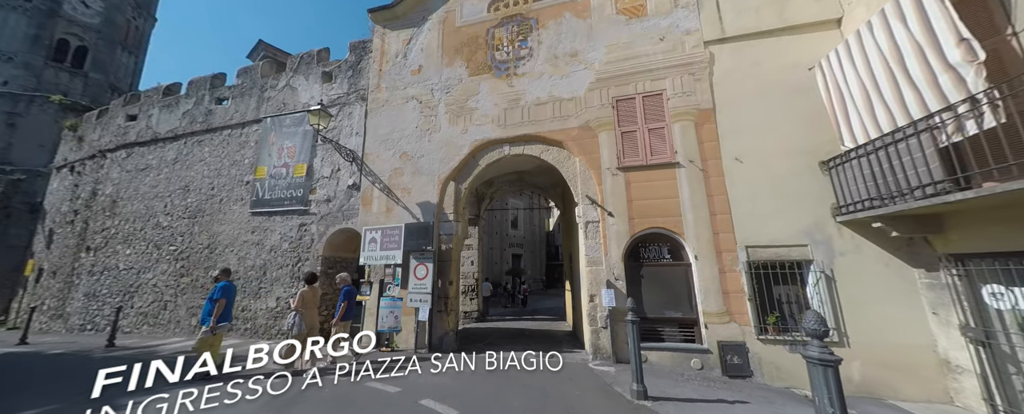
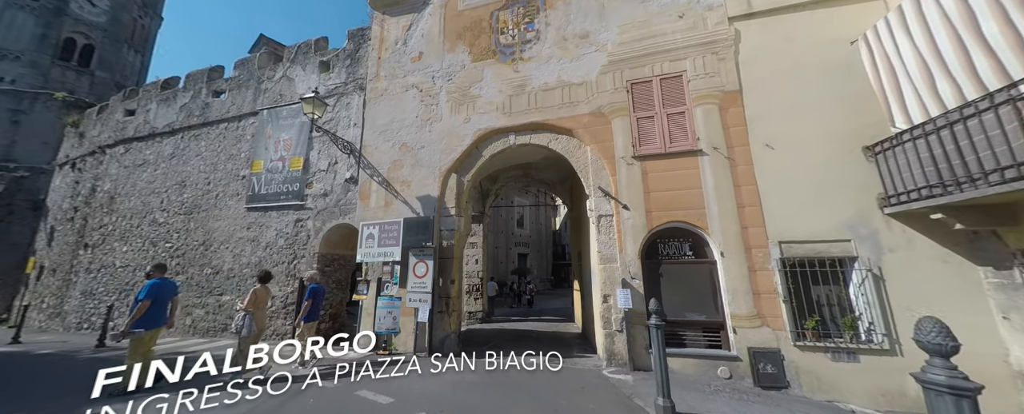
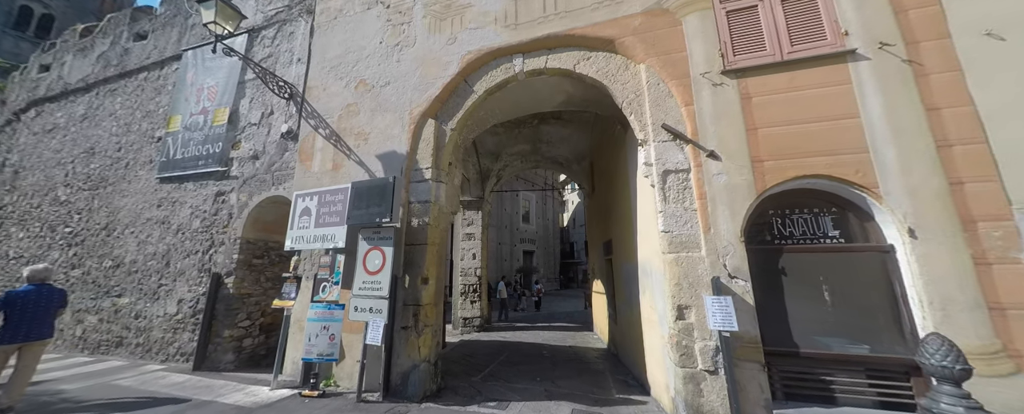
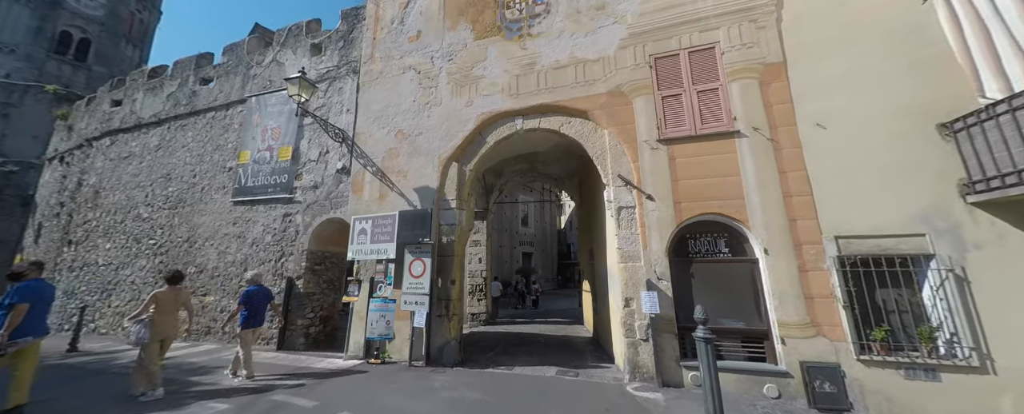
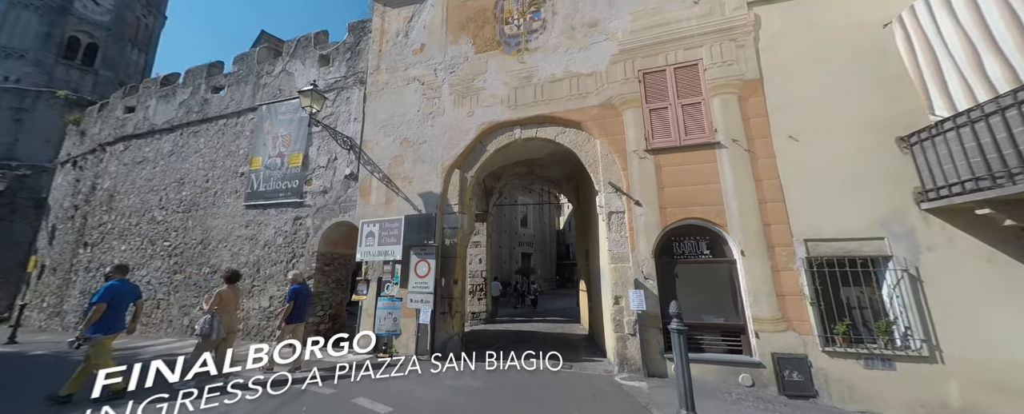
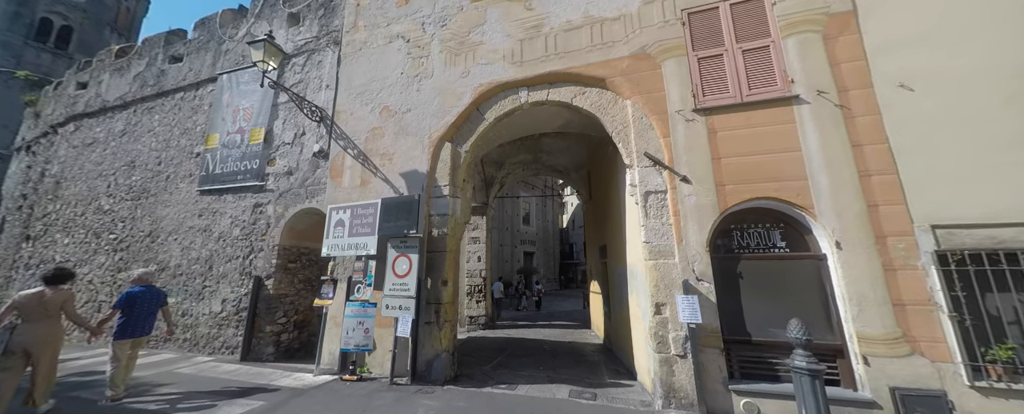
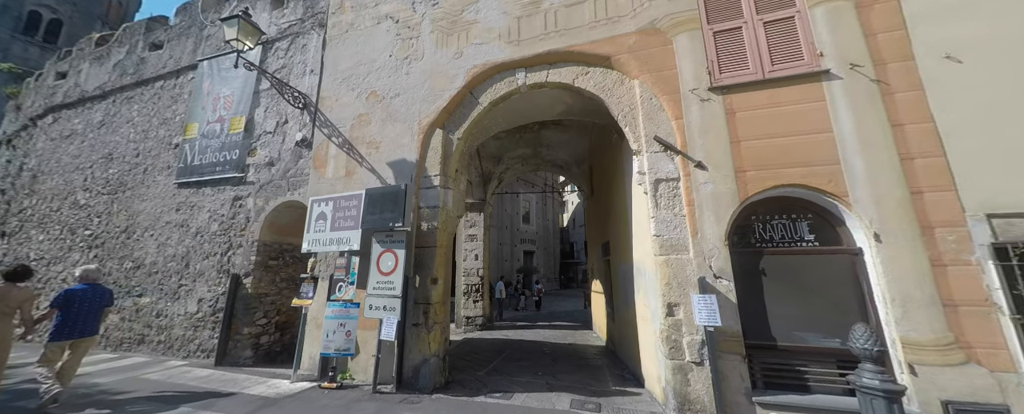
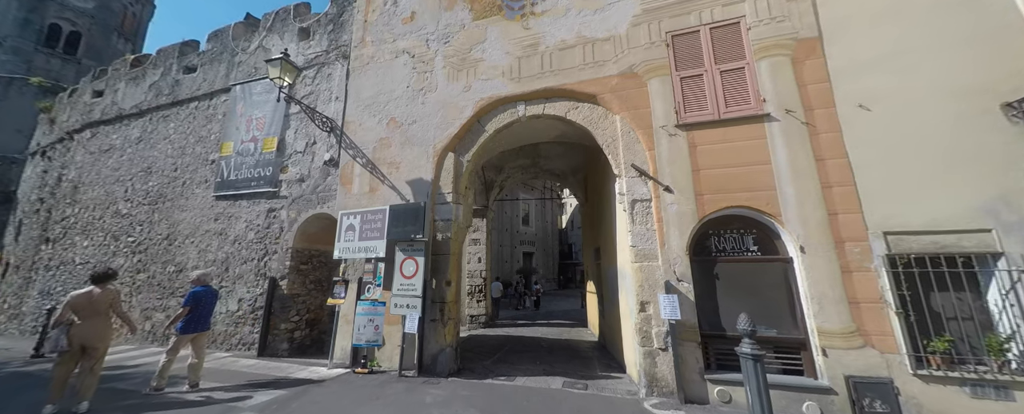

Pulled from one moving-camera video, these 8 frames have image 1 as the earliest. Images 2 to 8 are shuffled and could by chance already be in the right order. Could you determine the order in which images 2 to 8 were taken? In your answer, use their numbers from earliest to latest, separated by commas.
2, 5, 4, 8, 6, 7, 3
